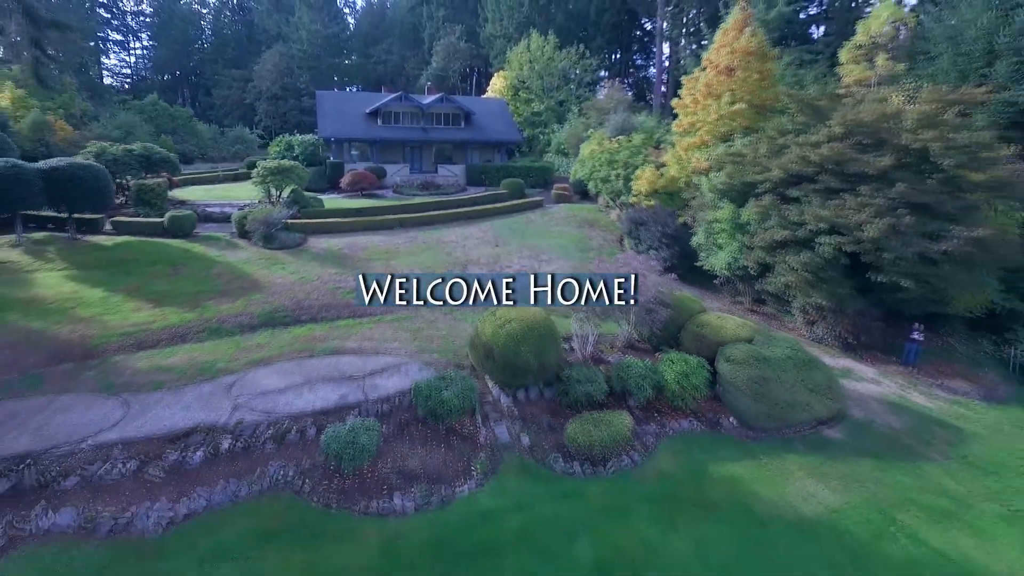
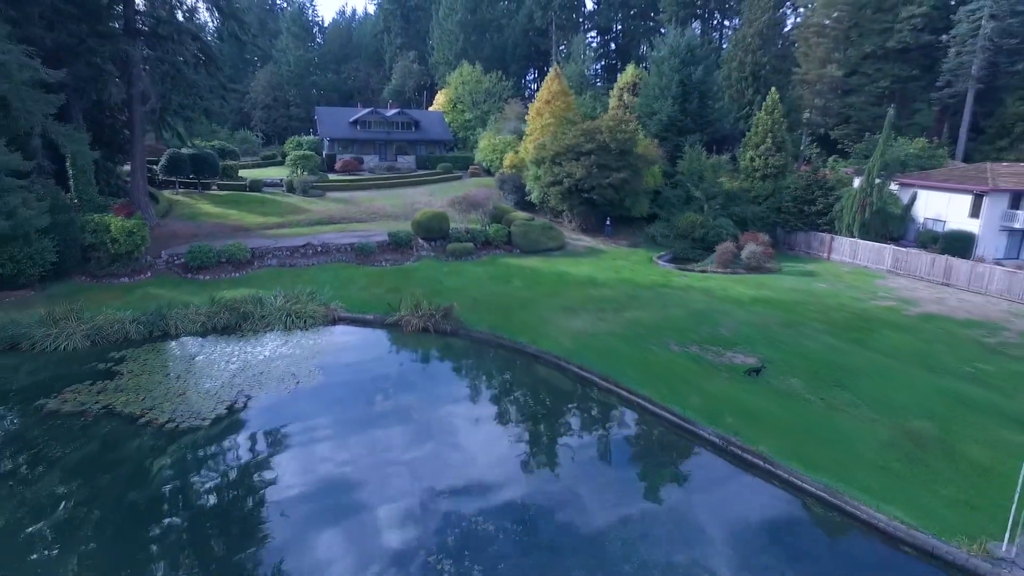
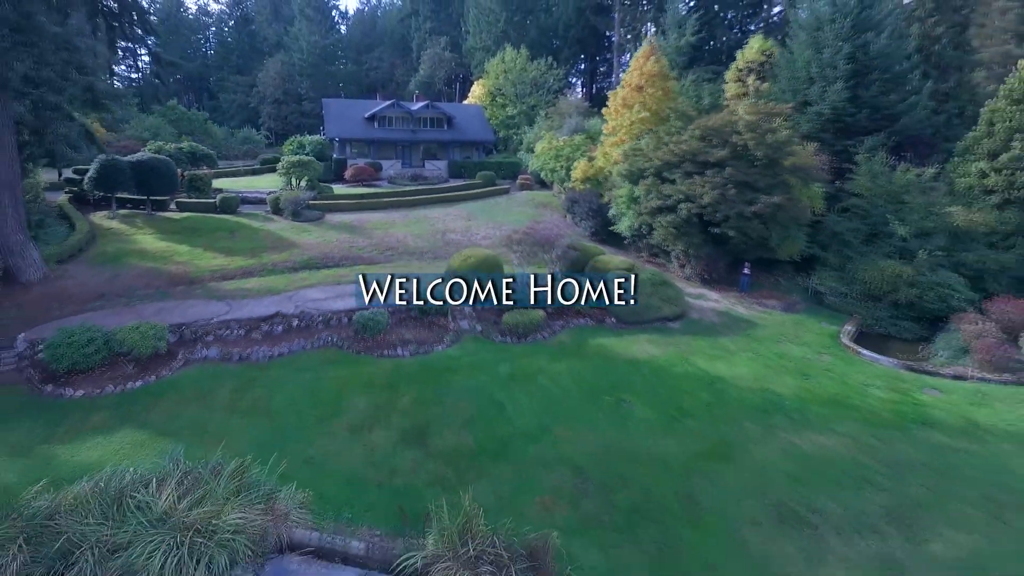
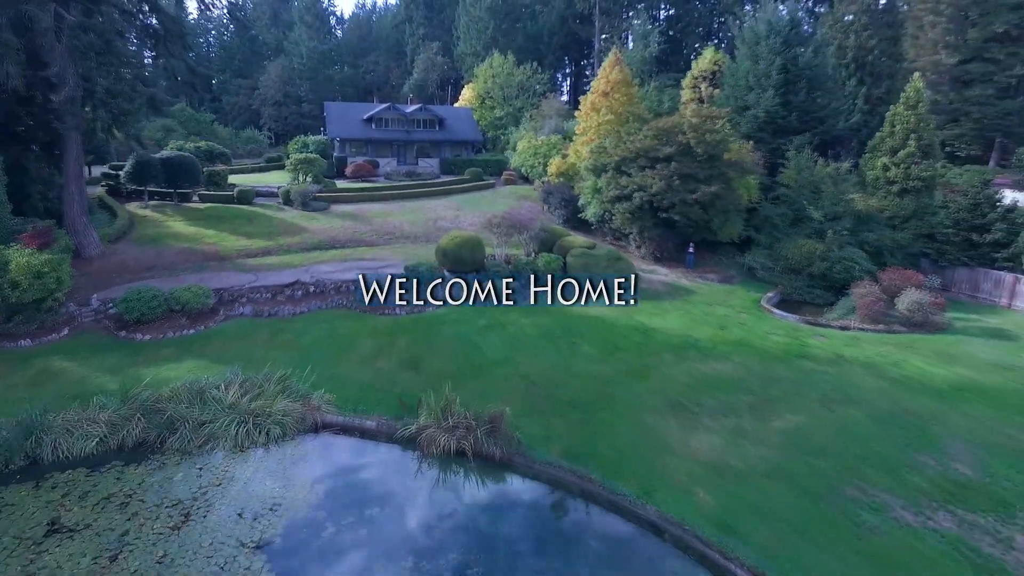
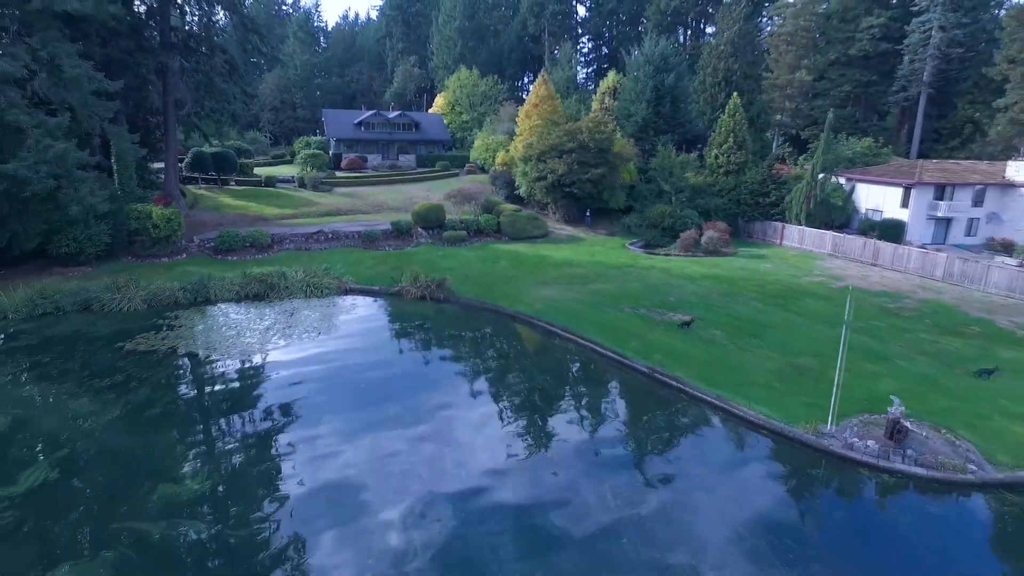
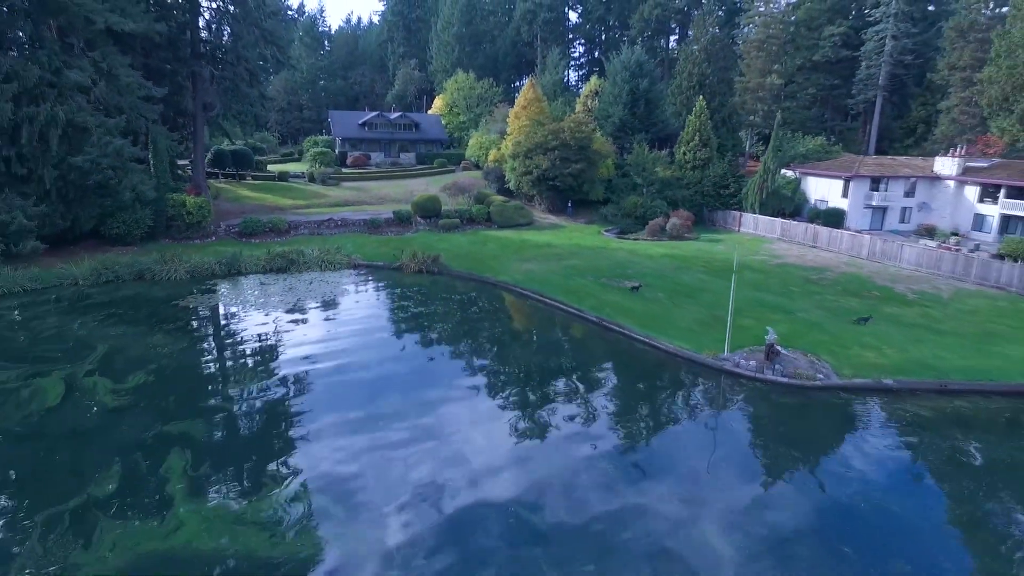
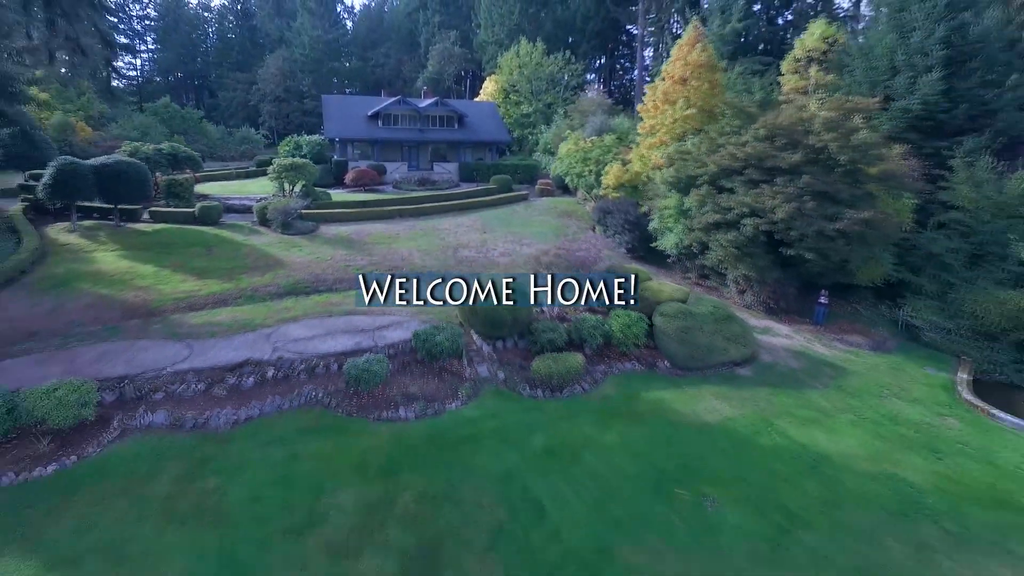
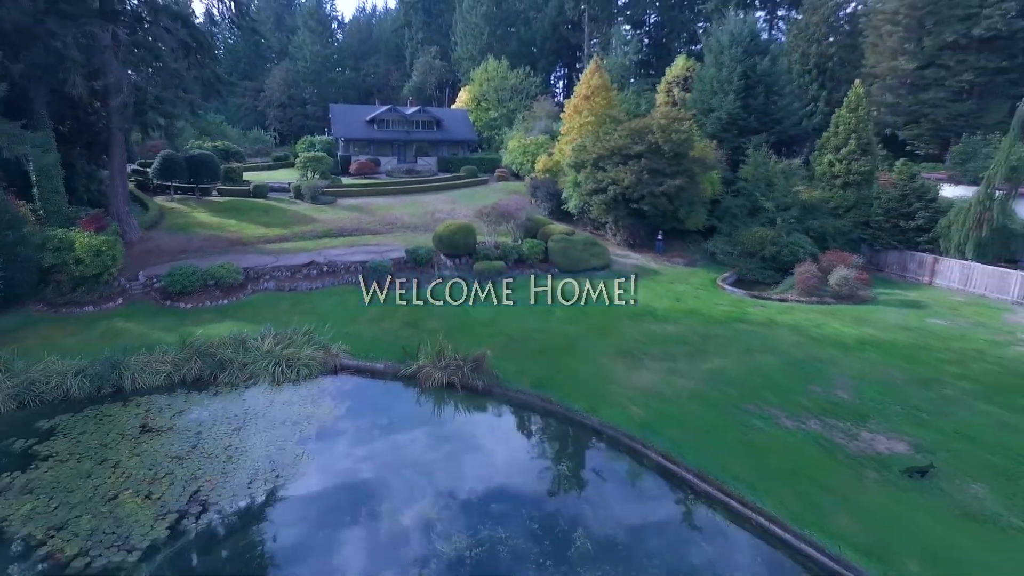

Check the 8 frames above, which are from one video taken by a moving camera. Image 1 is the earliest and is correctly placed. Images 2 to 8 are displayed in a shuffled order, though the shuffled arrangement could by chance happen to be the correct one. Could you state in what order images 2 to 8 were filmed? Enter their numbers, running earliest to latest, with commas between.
7, 3, 4, 8, 2, 5, 6
